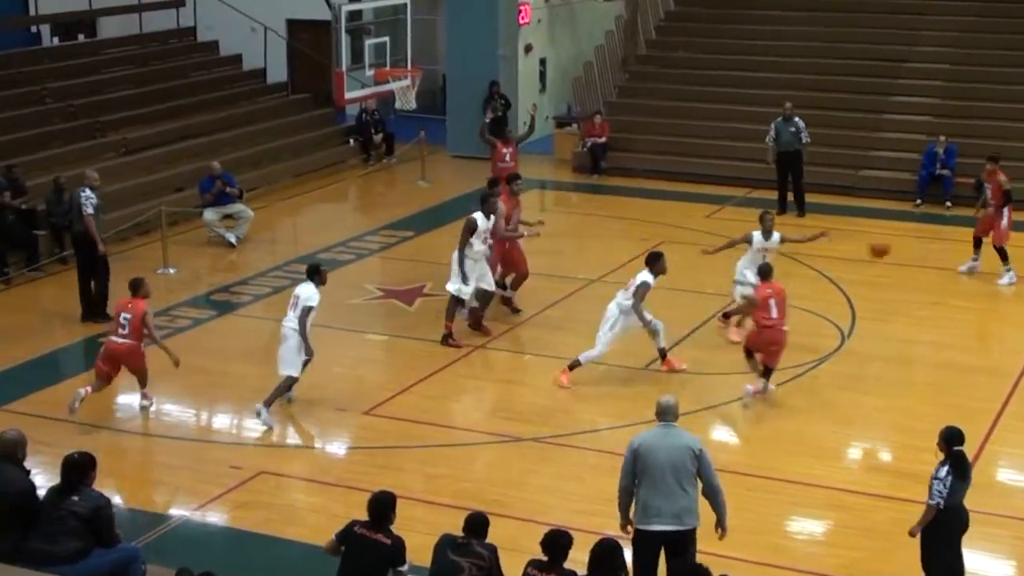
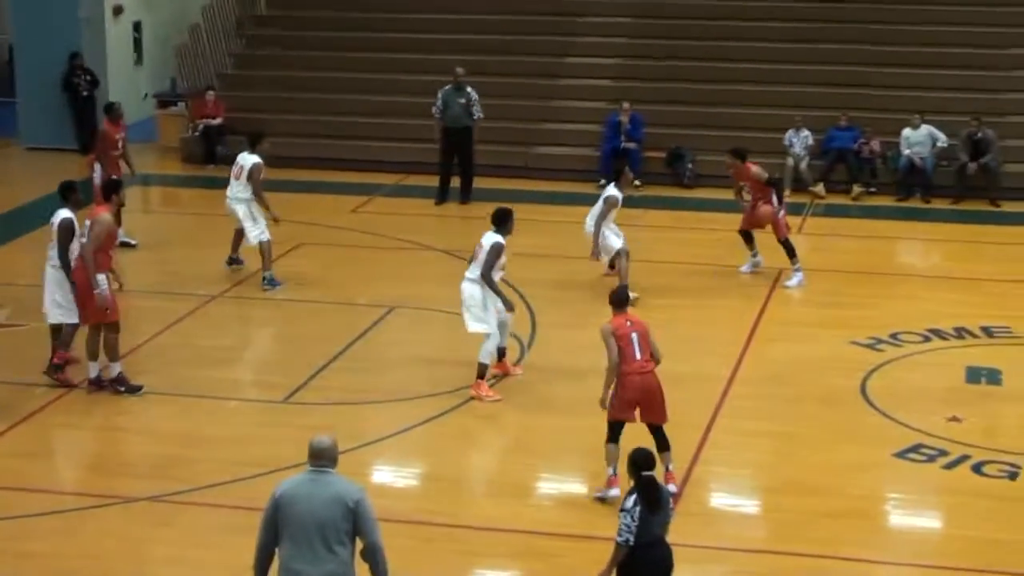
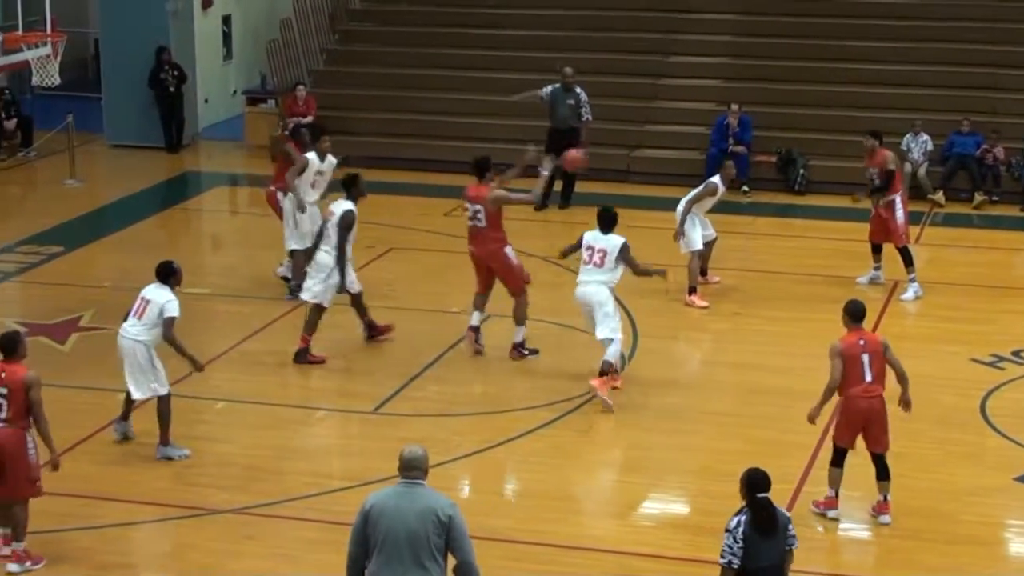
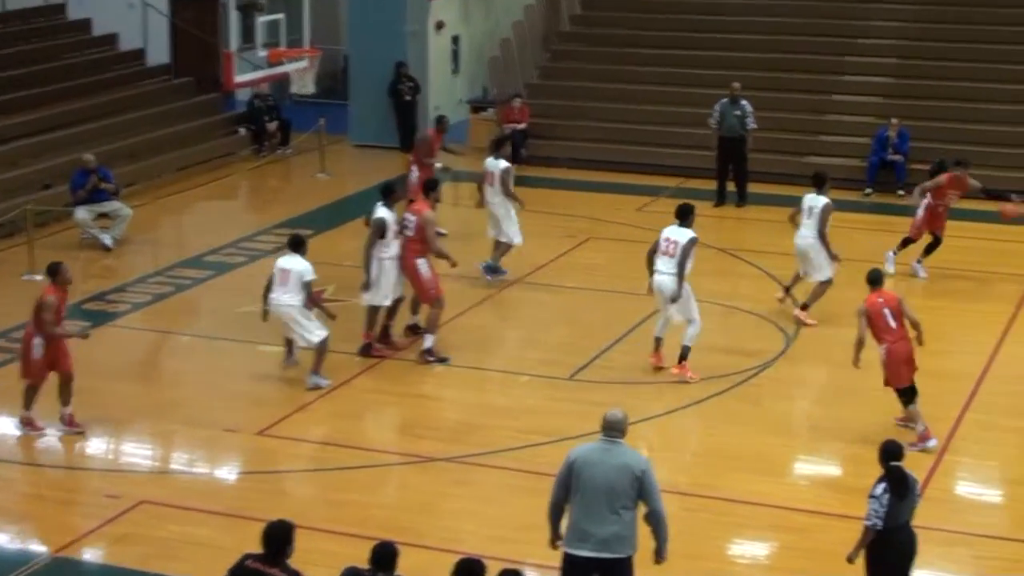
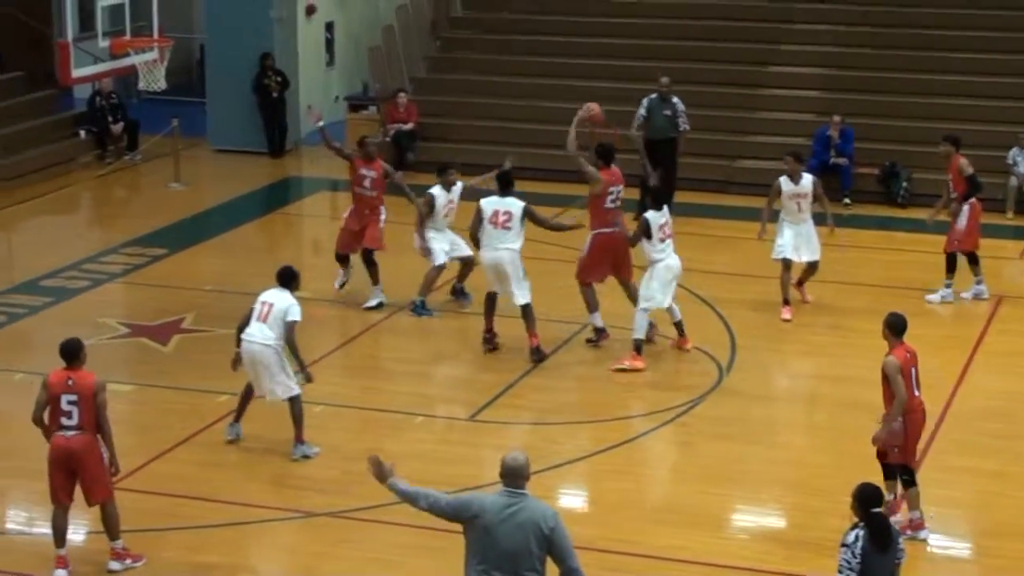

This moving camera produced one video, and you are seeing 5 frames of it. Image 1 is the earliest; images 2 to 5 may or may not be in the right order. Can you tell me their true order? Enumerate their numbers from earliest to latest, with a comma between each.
4, 2, 3, 5
